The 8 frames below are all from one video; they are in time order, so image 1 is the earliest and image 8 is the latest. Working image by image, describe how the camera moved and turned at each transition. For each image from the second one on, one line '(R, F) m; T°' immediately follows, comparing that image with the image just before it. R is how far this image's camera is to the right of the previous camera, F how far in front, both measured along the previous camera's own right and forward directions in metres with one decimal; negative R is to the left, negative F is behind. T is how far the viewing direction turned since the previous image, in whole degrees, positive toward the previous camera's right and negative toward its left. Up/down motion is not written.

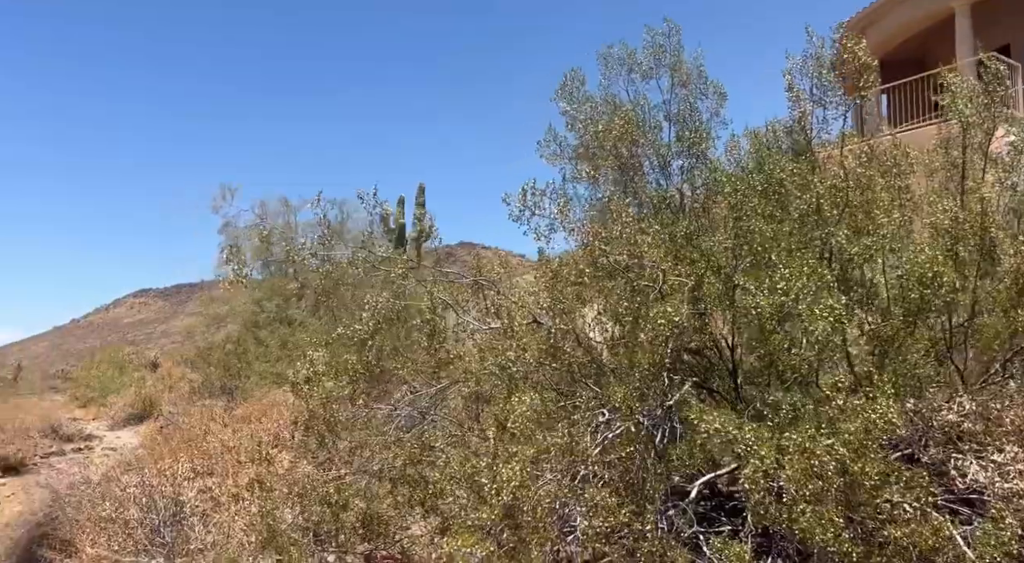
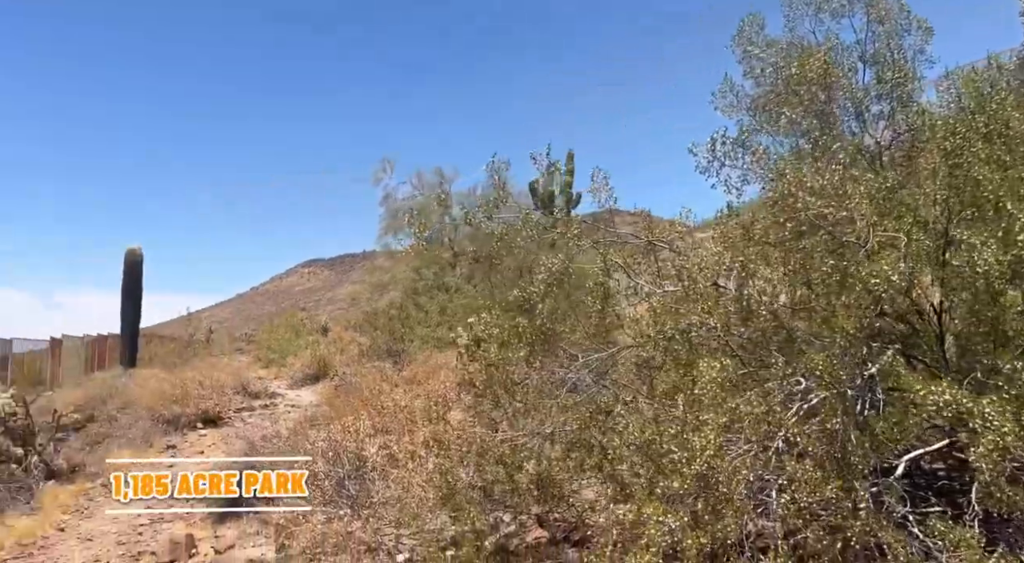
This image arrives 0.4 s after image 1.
(-0.3, +0.1) m; -12°
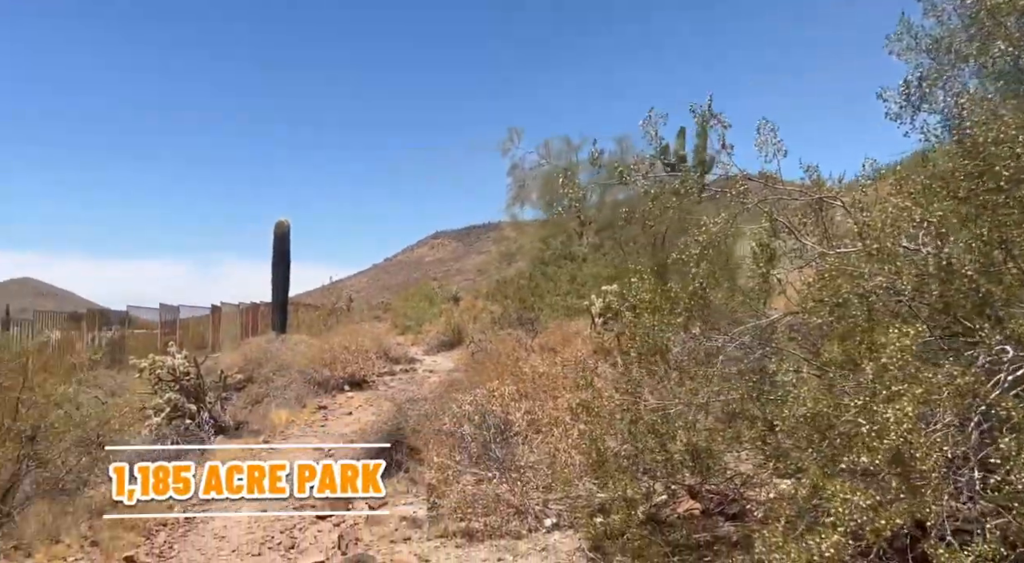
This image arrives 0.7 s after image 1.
(-0.2, +0.1) m; -10°
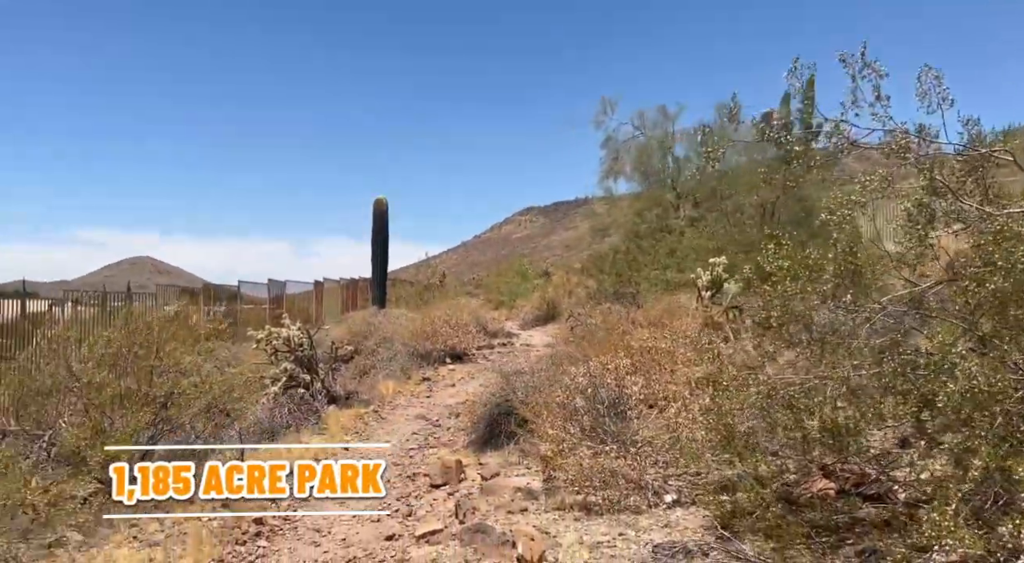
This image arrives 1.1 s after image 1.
(-0.2, +0.1) m; -8°
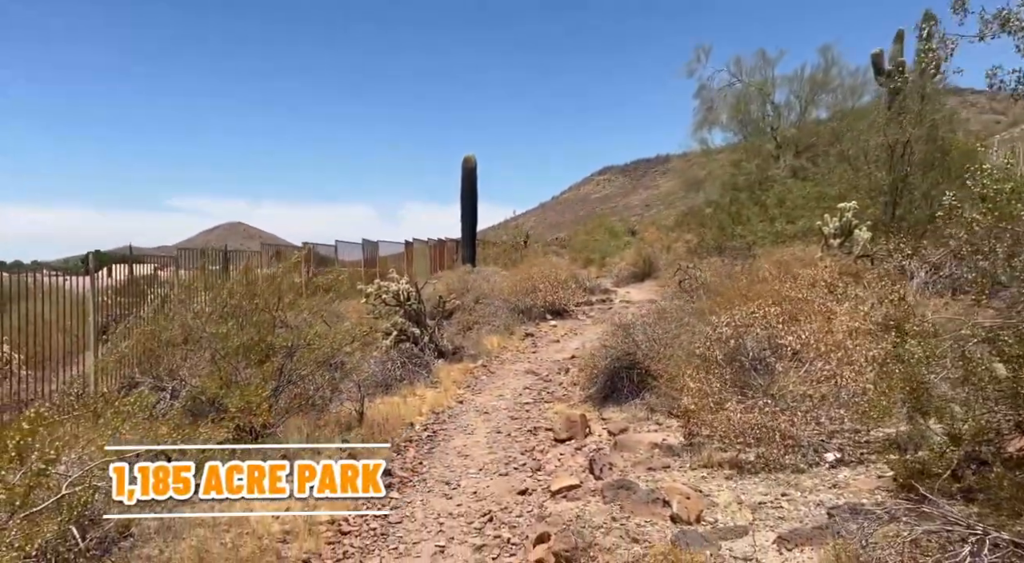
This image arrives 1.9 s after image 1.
(-0.4, +0.3) m; -7°
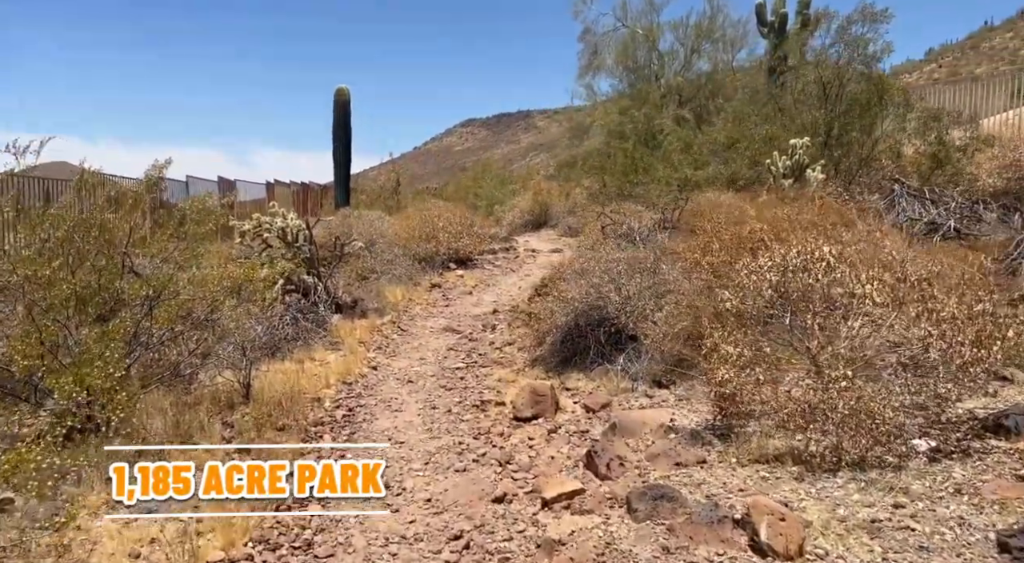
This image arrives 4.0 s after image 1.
(-0.6, +1.5) m; +12°
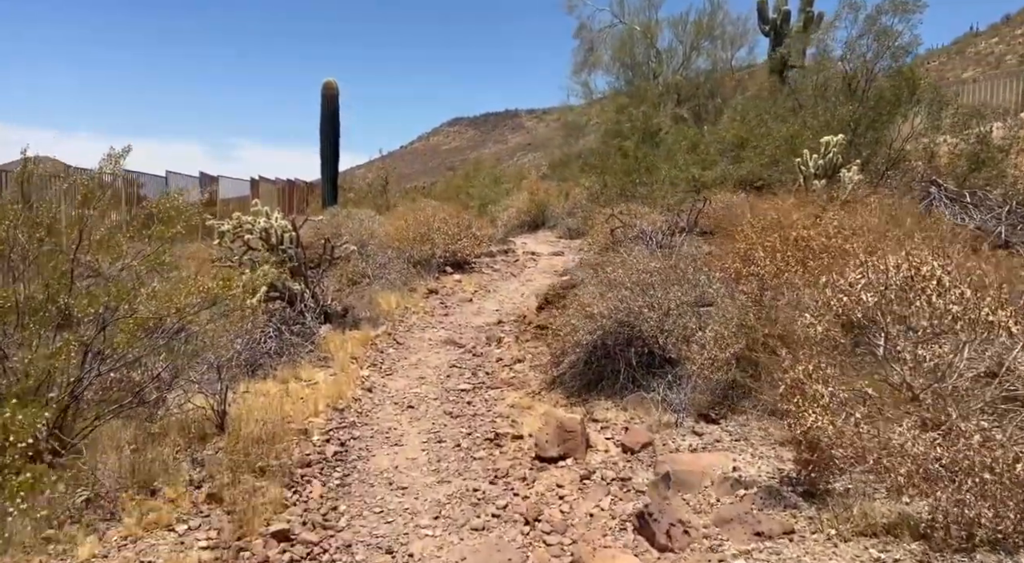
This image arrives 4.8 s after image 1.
(-0.2, +0.8) m; +1°
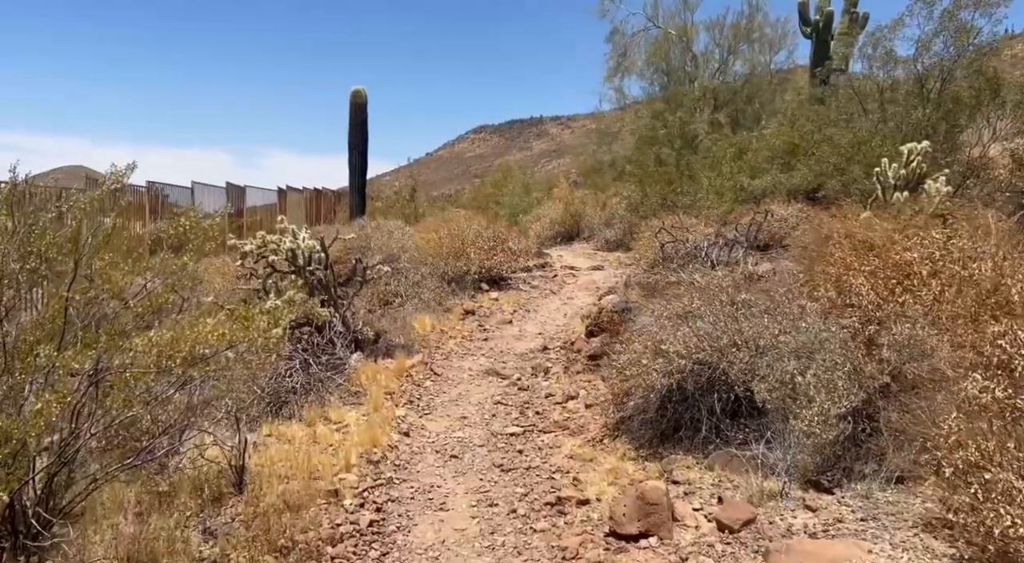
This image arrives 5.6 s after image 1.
(-0.2, +0.7) m; -2°
